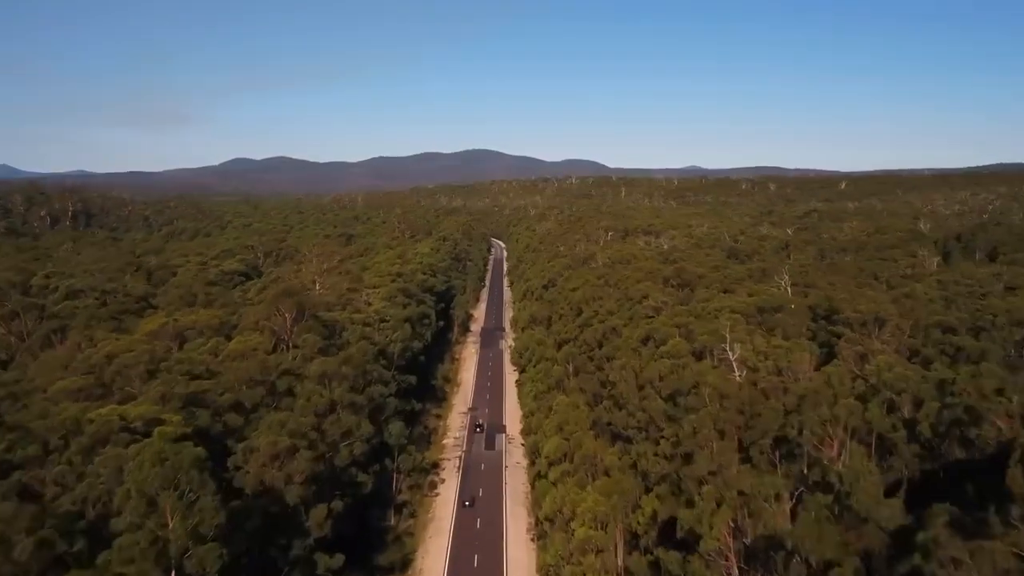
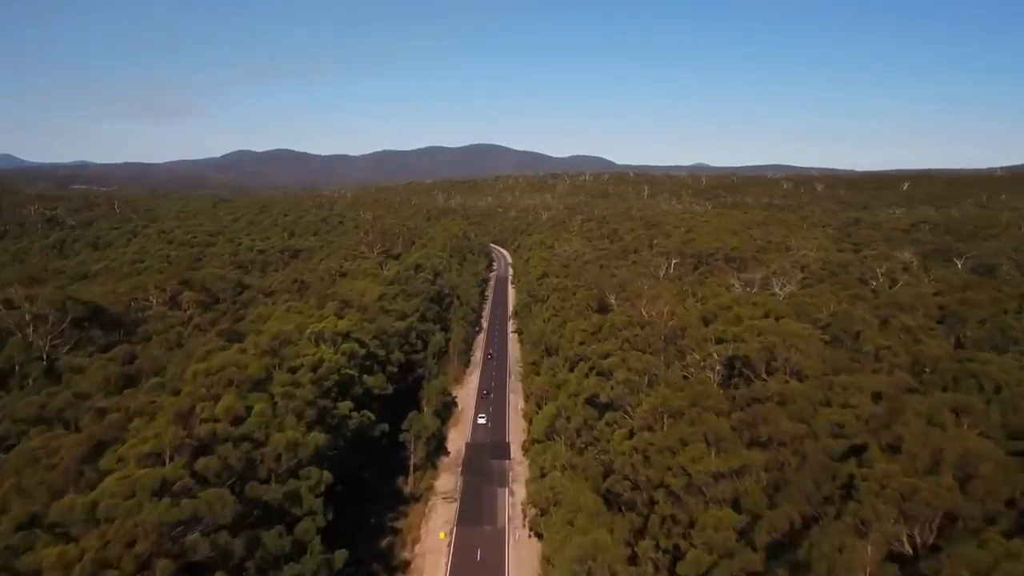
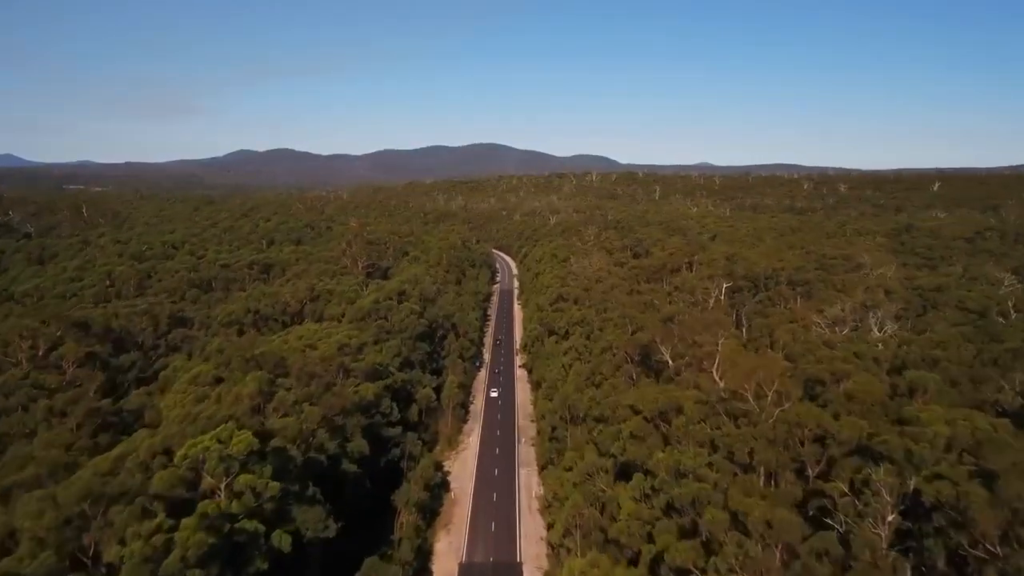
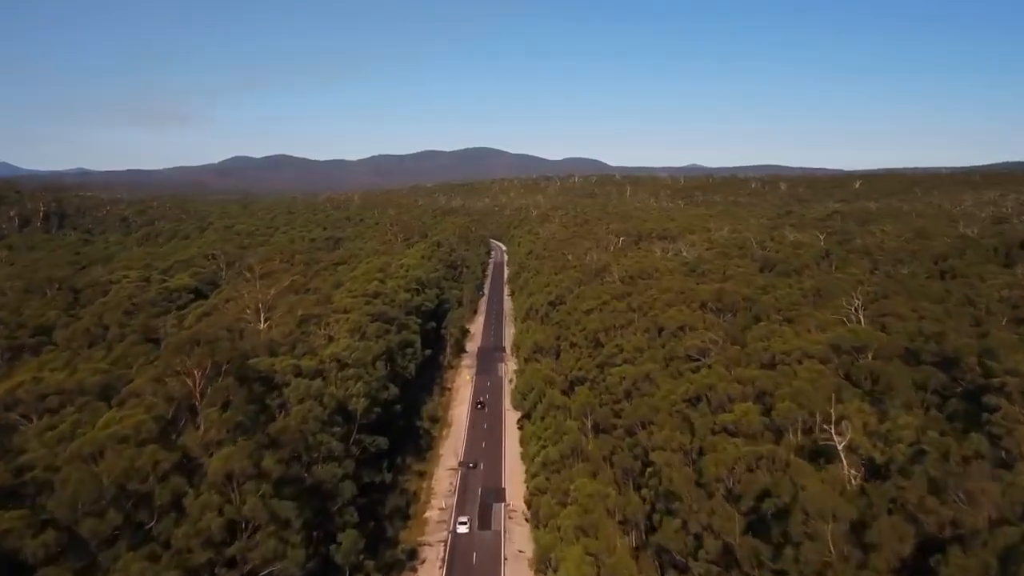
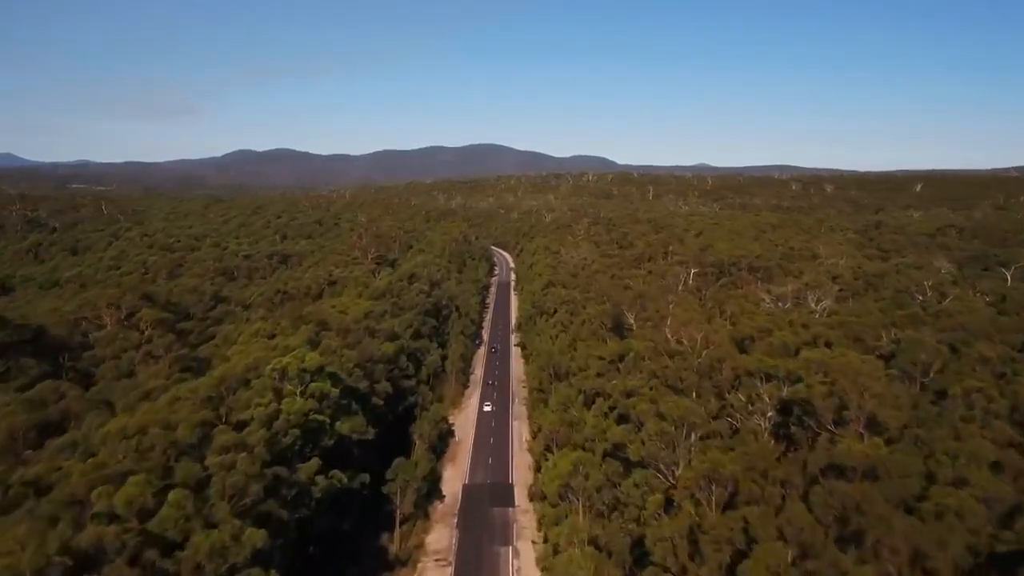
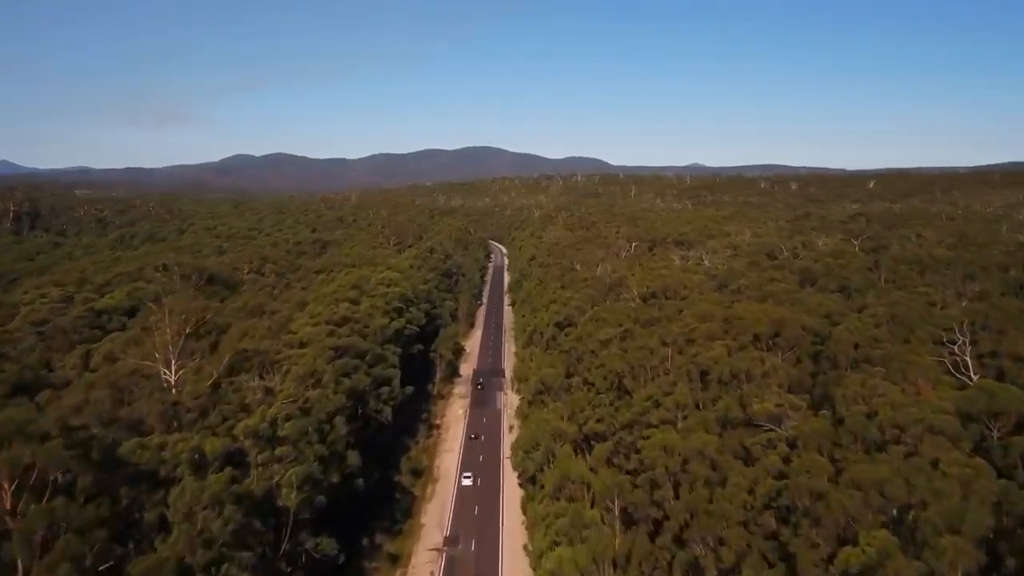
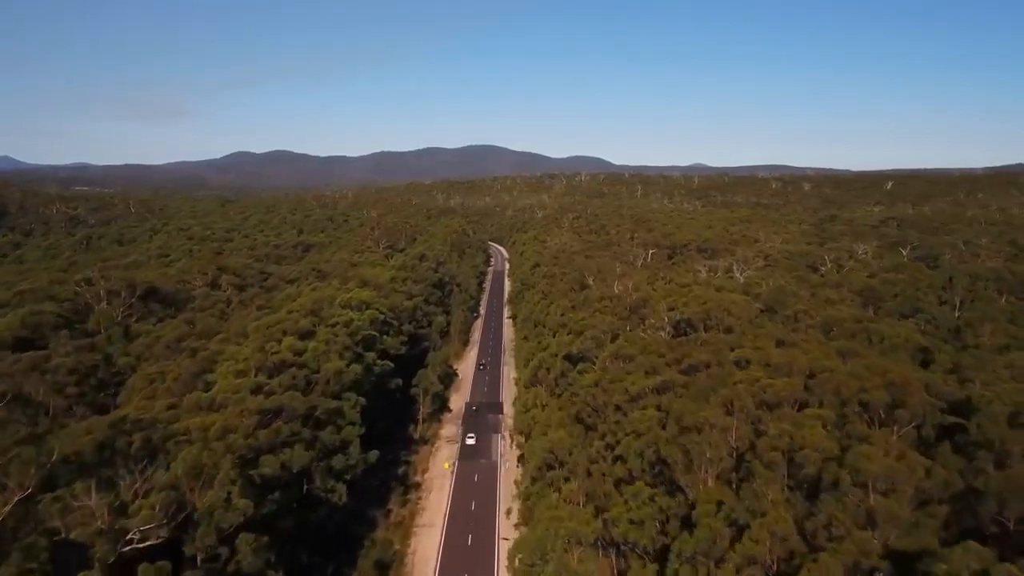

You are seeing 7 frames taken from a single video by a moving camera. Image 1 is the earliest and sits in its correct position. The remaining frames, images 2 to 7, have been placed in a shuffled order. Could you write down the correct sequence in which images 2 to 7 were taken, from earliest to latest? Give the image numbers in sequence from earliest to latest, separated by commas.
4, 6, 7, 2, 5, 3
